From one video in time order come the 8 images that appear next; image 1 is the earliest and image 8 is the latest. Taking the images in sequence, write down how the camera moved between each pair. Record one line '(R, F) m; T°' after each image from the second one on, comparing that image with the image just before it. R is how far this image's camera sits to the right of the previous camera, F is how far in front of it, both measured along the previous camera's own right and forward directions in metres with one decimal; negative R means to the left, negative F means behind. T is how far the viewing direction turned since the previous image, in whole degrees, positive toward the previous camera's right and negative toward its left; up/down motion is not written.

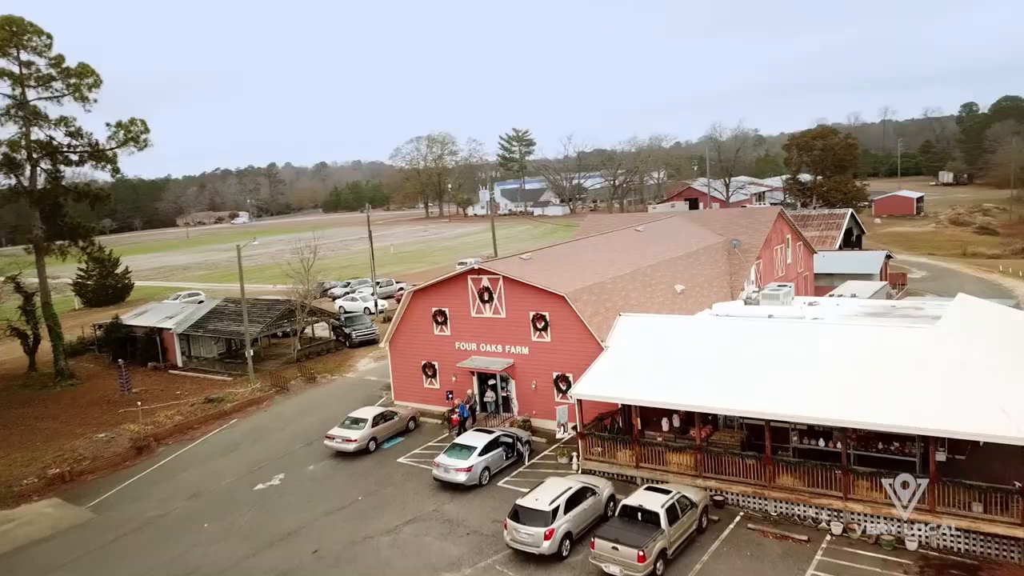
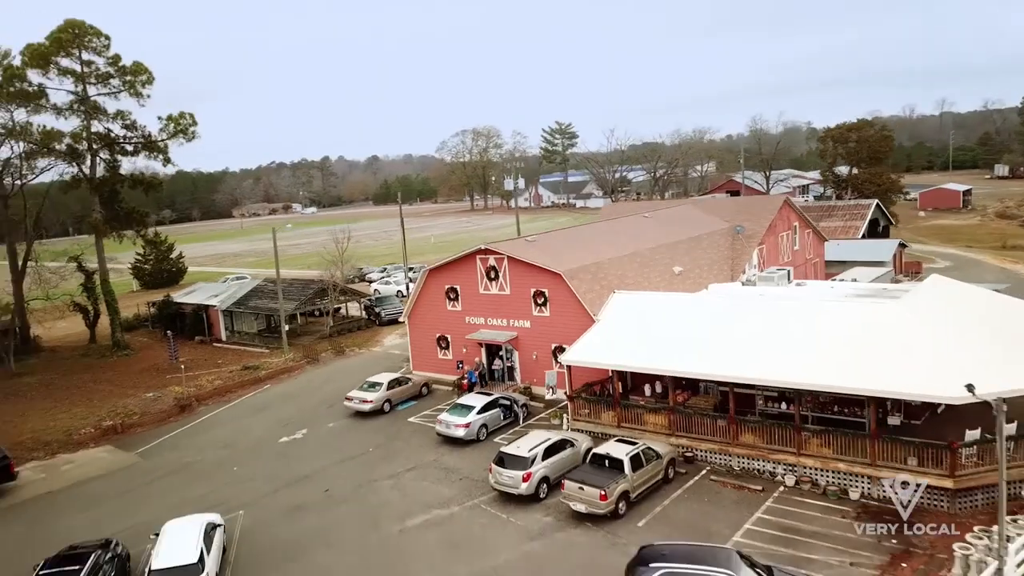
(+1.4, -2.1) m; -4°
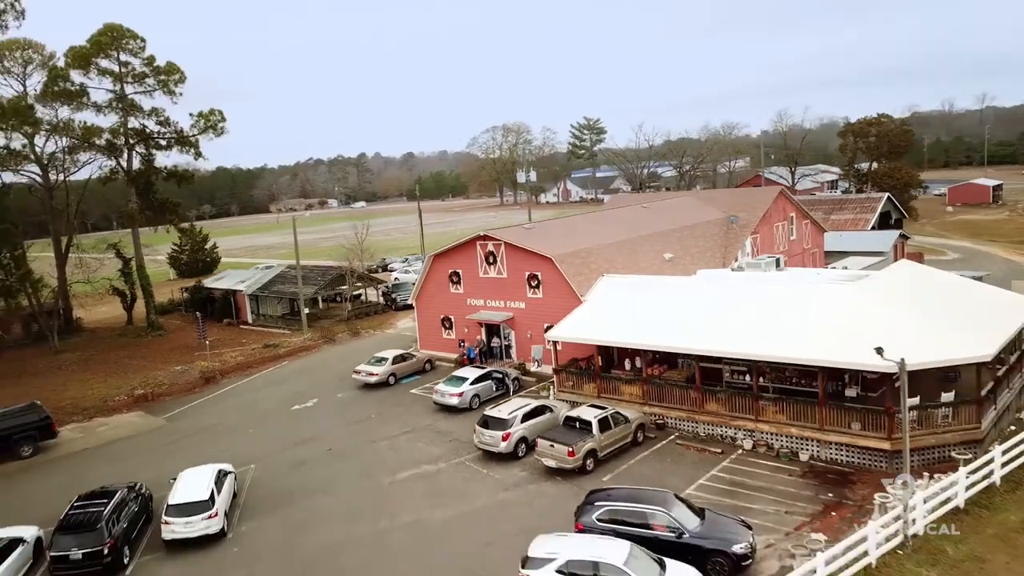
(+1.3, -1.9) m; -2°
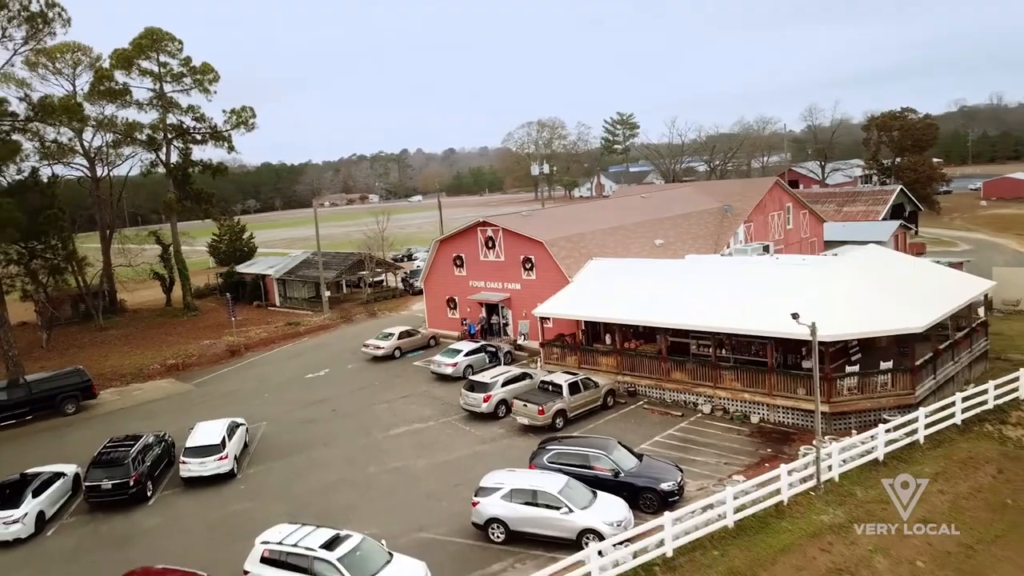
(+1.6, -2.2) m; -3°
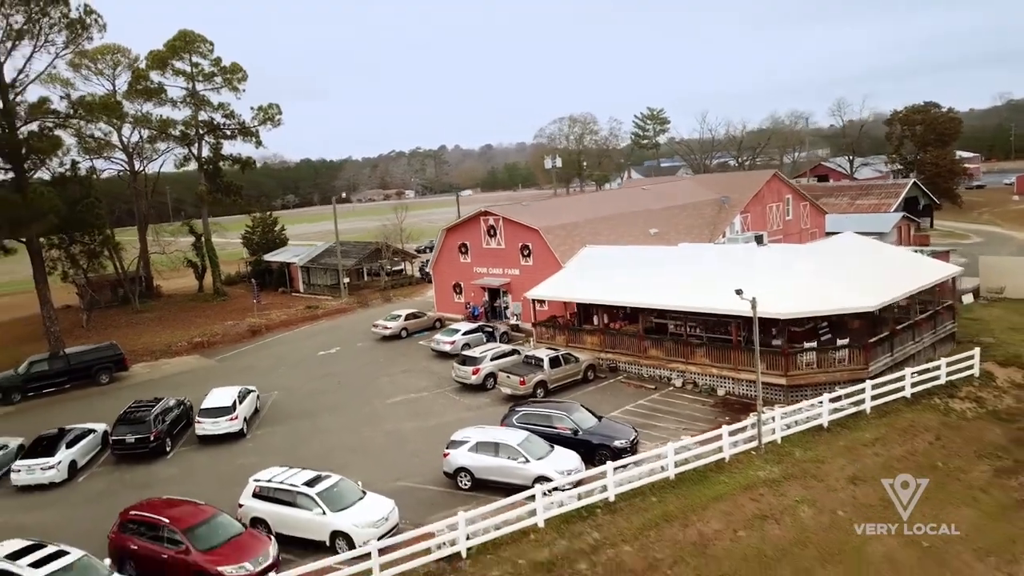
(+1.5, -1.9) m; -3°
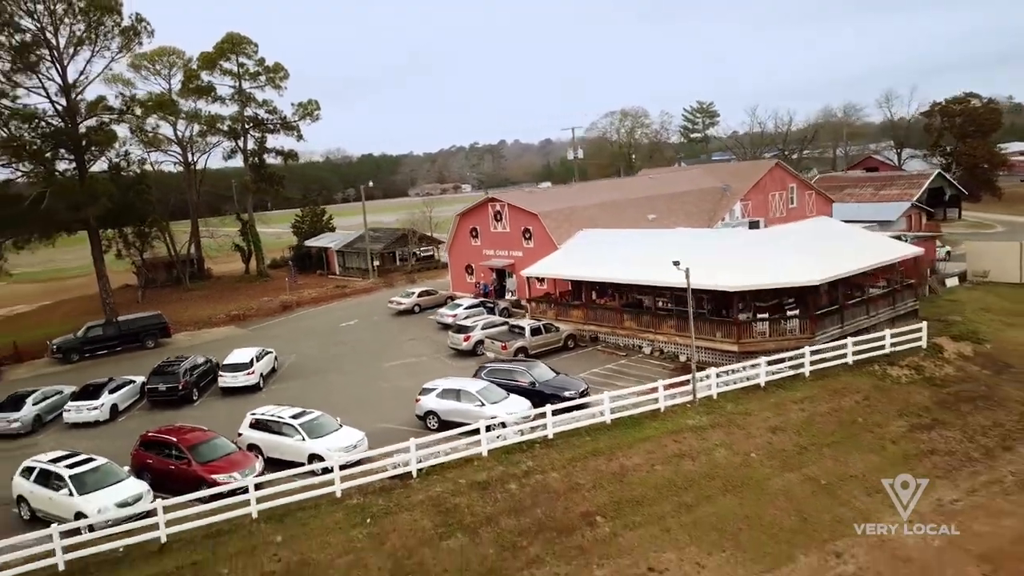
(+2.4, -2.6) m; -4°
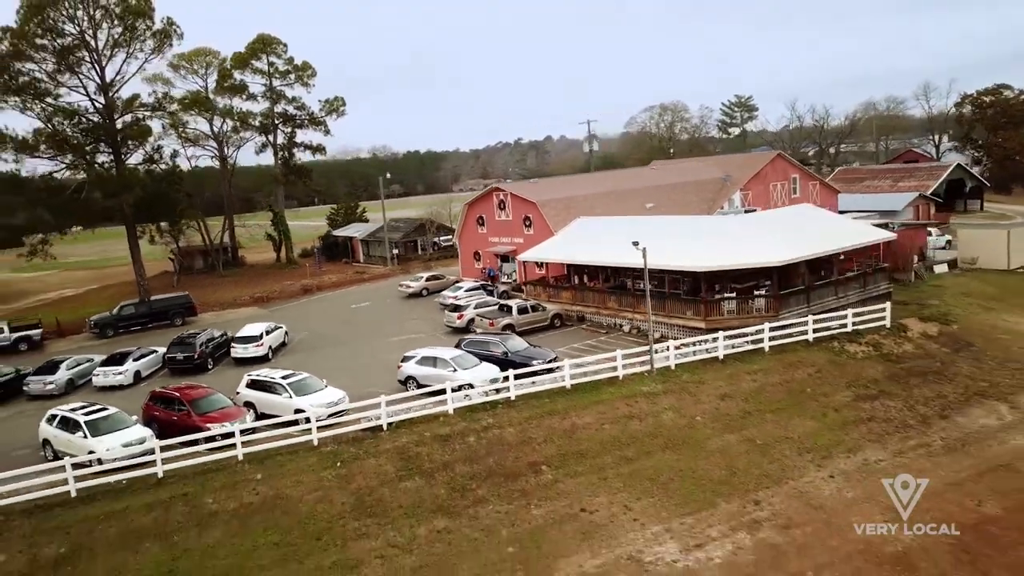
(+2.0, -1.9) m; -3°
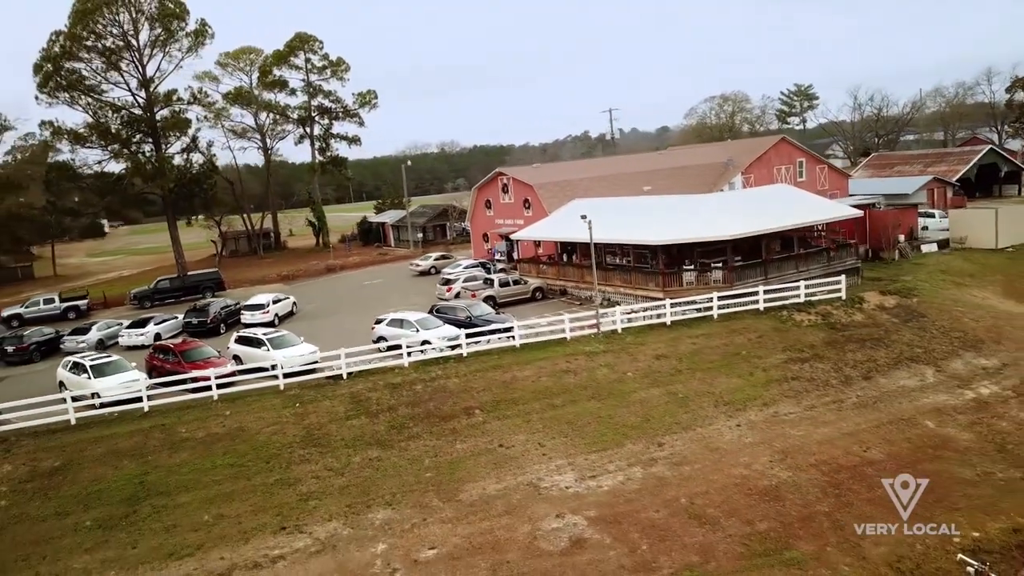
(+3.4, -2.1) m; -5°
